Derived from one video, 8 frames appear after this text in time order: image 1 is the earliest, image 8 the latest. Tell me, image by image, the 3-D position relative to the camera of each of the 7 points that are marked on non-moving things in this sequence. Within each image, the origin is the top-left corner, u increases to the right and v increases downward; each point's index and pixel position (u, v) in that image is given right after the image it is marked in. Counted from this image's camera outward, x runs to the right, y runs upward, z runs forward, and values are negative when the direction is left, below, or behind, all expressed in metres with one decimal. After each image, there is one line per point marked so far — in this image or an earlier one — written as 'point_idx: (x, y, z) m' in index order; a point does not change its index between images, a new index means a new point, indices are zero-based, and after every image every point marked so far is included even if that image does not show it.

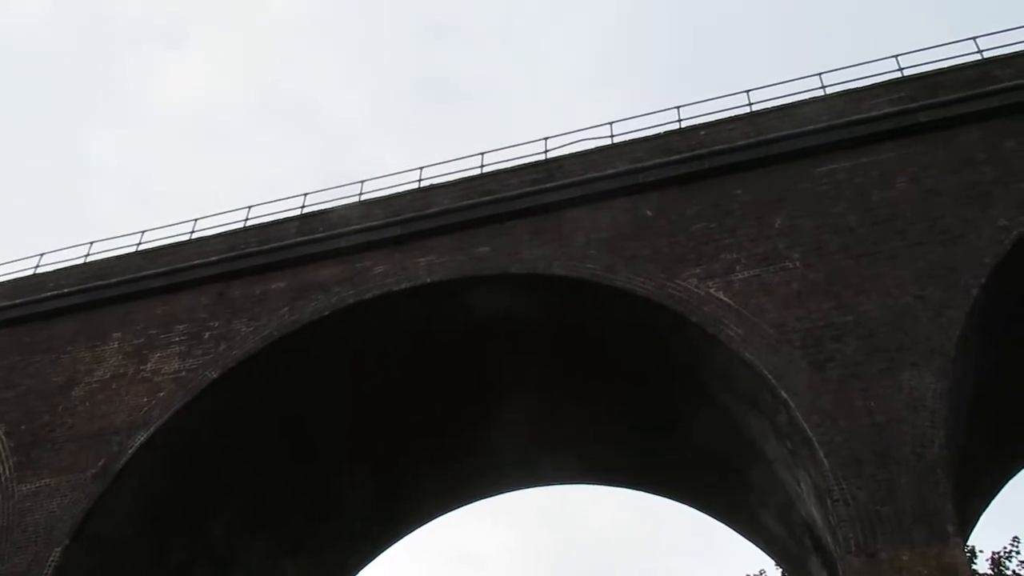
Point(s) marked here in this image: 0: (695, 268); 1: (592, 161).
0: (+1.6, +0.2, +8.2) m
1: (+0.8, +1.2, +9.4) m
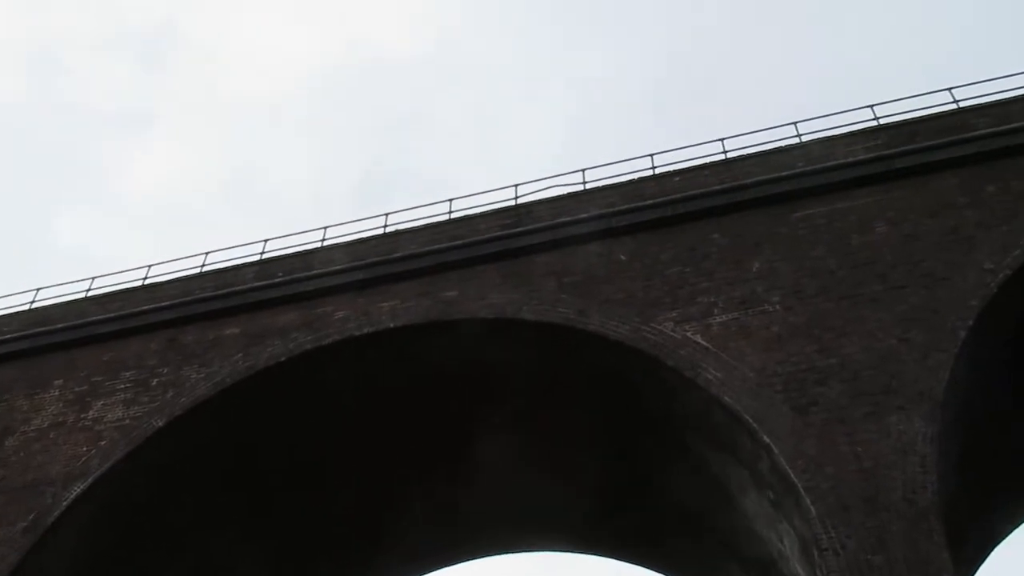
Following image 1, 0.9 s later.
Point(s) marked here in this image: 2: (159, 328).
0: (+1.3, -0.2, +7.9) m
1: (+0.5, +0.8, +9.1) m
2: (-3.5, -0.4, +9.7) m
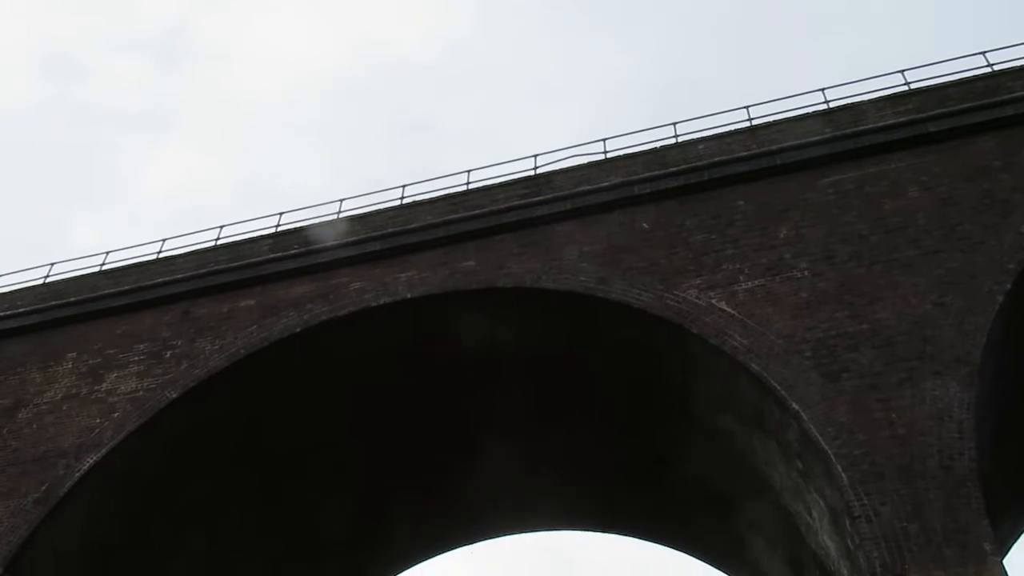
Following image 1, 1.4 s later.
0: (+1.4, +0.1, +7.7) m
1: (+0.7, +1.0, +8.9) m
2: (-3.3, -0.1, +9.5) m
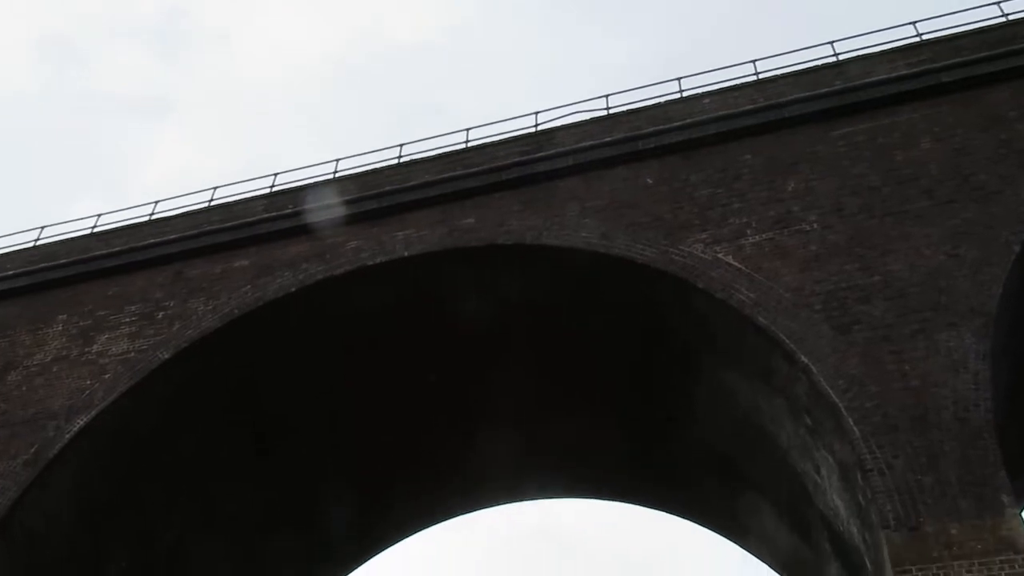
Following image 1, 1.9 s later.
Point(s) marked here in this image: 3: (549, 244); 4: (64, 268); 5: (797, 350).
0: (+1.4, +0.4, +7.5) m
1: (+0.7, +1.4, +8.7) m
2: (-3.3, +0.2, +9.3) m
3: (+0.3, +0.4, +7.9) m
4: (-4.4, +0.2, +9.5) m
5: (+1.9, -0.4, +6.4) m
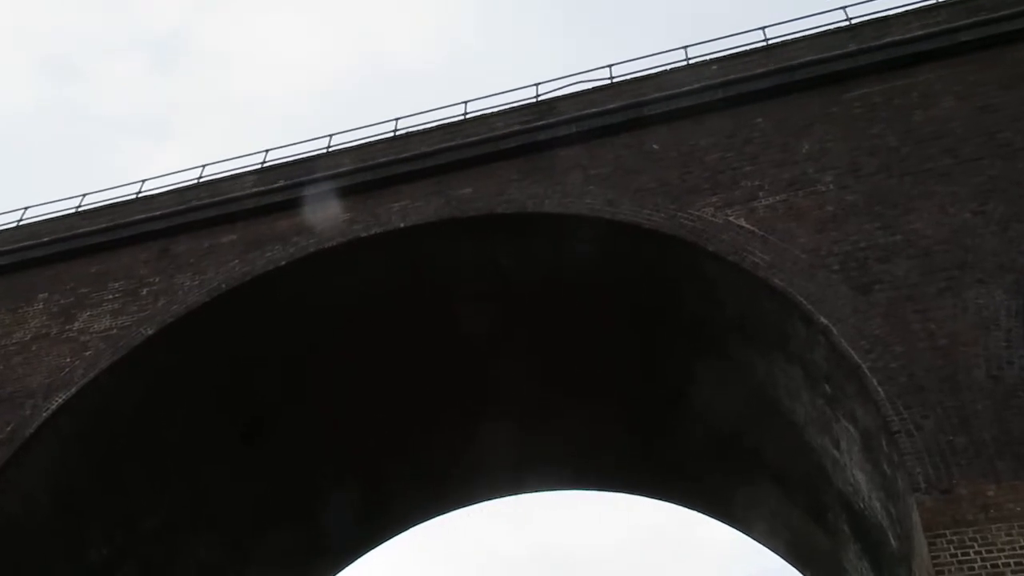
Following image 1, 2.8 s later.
0: (+1.5, +0.7, +7.1) m
1: (+0.7, +1.6, +8.3) m
2: (-3.3, +0.5, +9.0) m
3: (+0.3, +0.6, +7.5) m
4: (-4.4, +0.4, +9.1) m
5: (+1.9, -0.1, +6.0) m
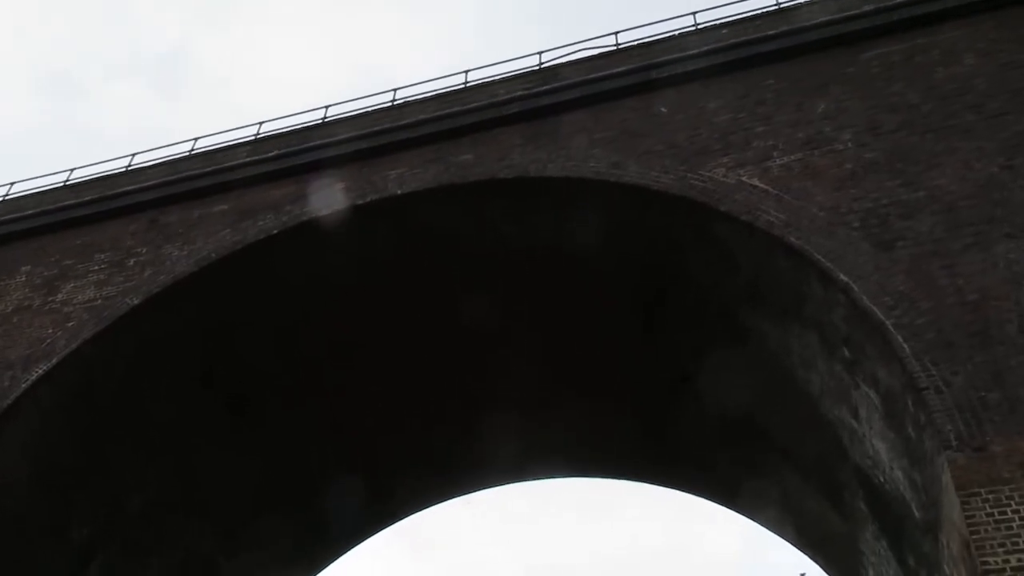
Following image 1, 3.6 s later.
0: (+1.5, +0.9, +6.8) m
1: (+0.7, +1.8, +8.0) m
2: (-3.3, +0.7, +8.6) m
3: (+0.3, +0.8, +7.2) m
4: (-4.4, +0.6, +8.8) m
5: (+1.9, +0.1, +5.7) m
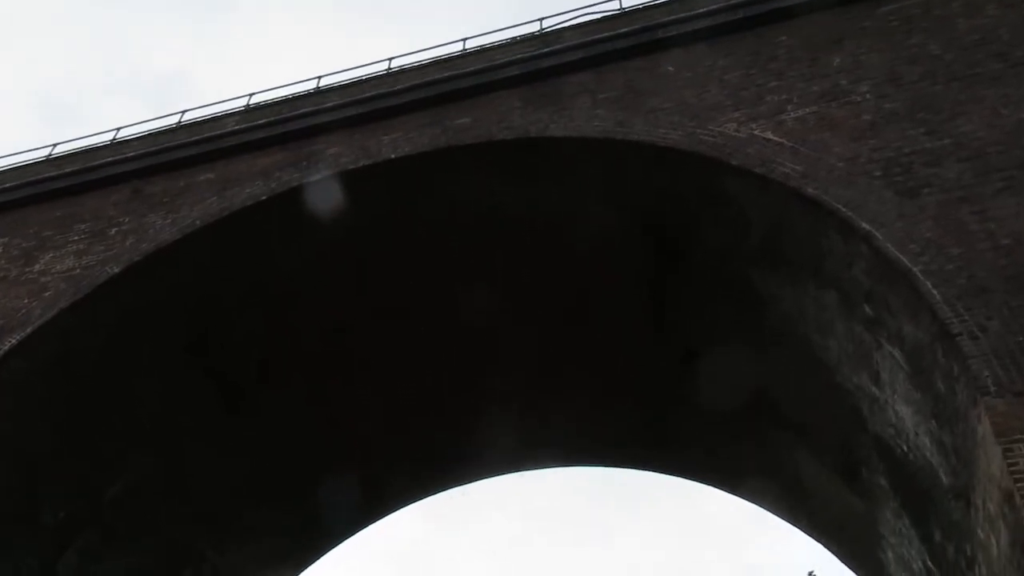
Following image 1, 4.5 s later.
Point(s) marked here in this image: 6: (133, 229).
0: (+1.5, +1.2, +6.4) m
1: (+0.7, +2.1, +7.7) m
2: (-3.3, +0.9, +8.3) m
3: (+0.3, +1.1, +6.9) m
4: (-4.4, +0.9, +8.5) m
5: (+1.9, +0.4, +5.3) m
6: (-3.0, +0.5, +7.7) m
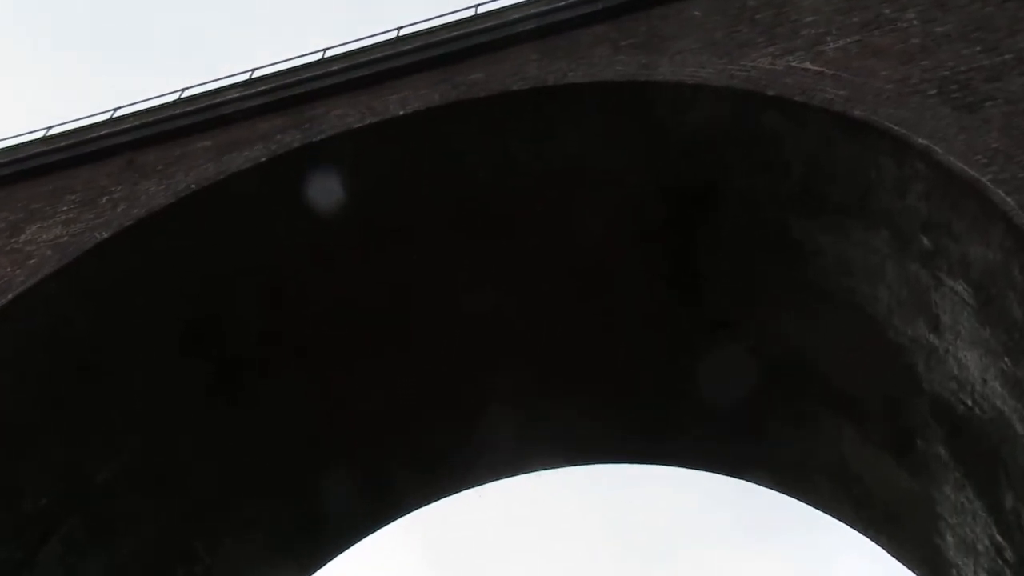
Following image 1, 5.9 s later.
0: (+1.6, +1.5, +6.0) m
1: (+0.8, +2.3, +7.3) m
2: (-3.2, +1.1, +7.9) m
3: (+0.4, +1.3, +6.4) m
4: (-4.2, +1.0, +8.0) m
5: (+2.0, +0.8, +4.8) m
6: (-2.9, +0.7, +7.2) m
